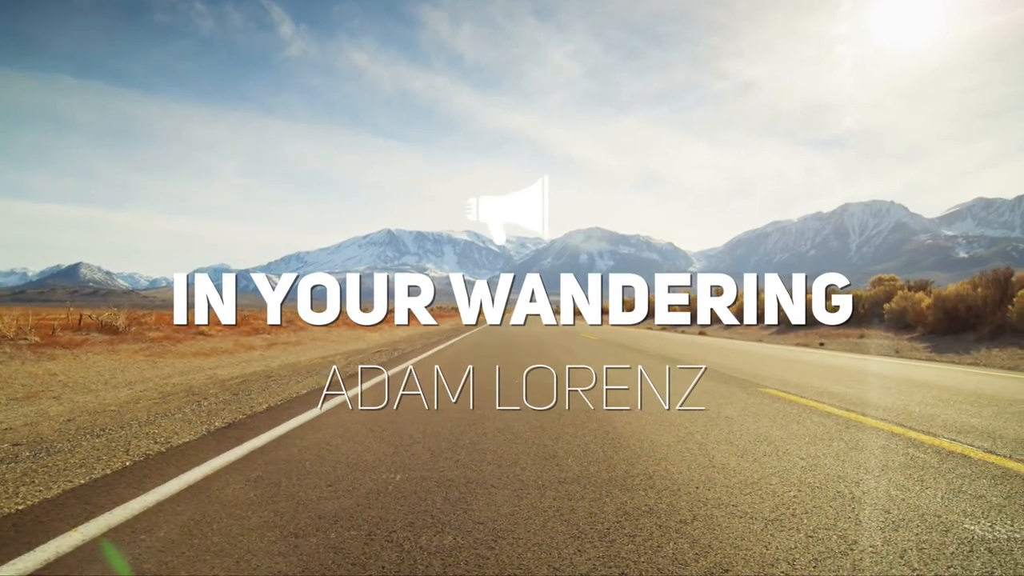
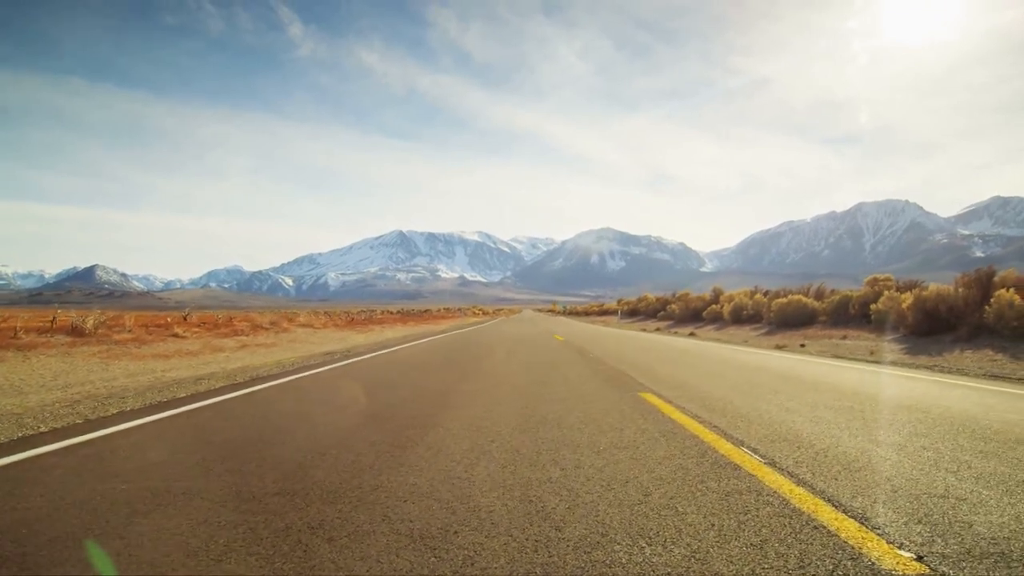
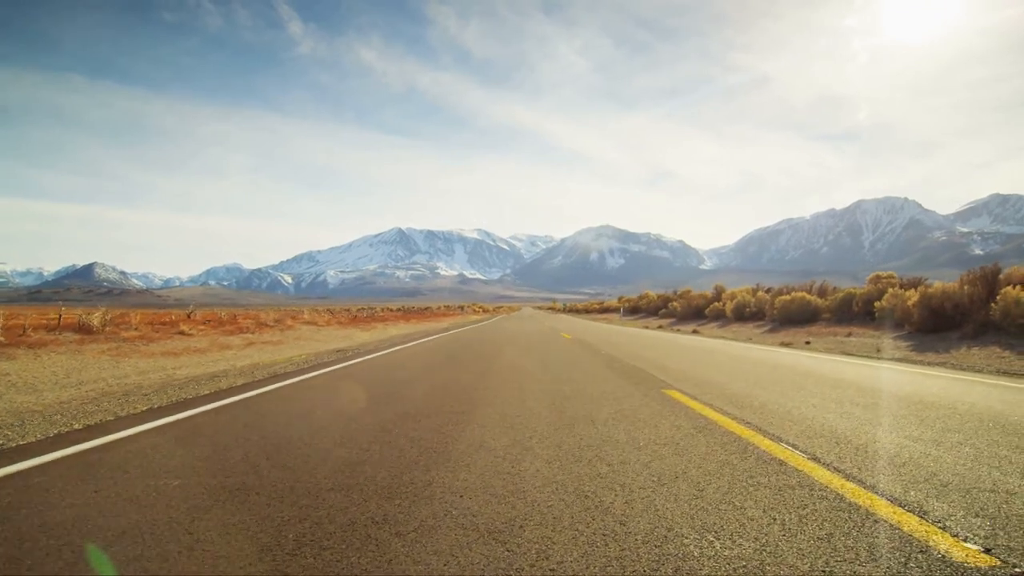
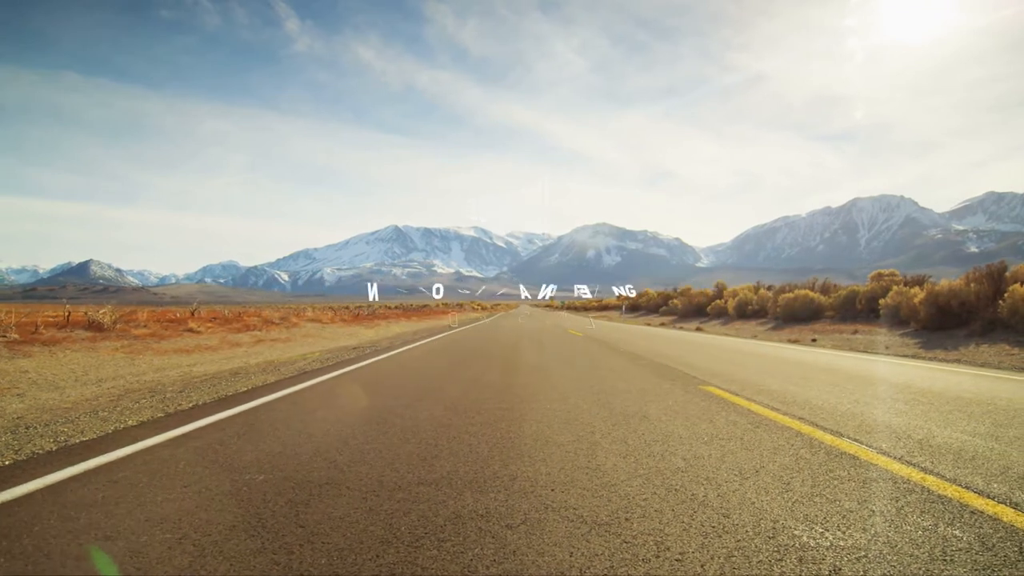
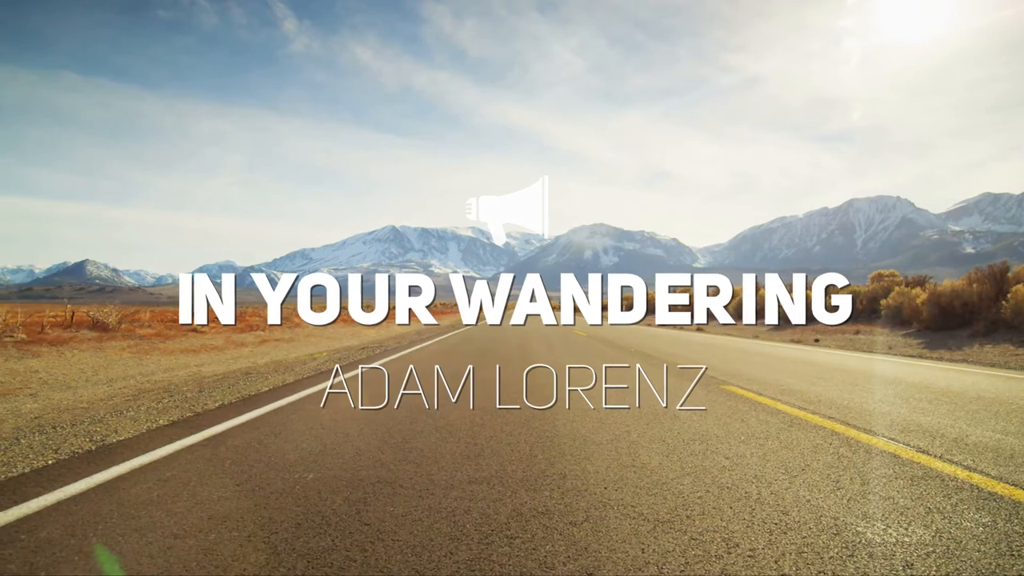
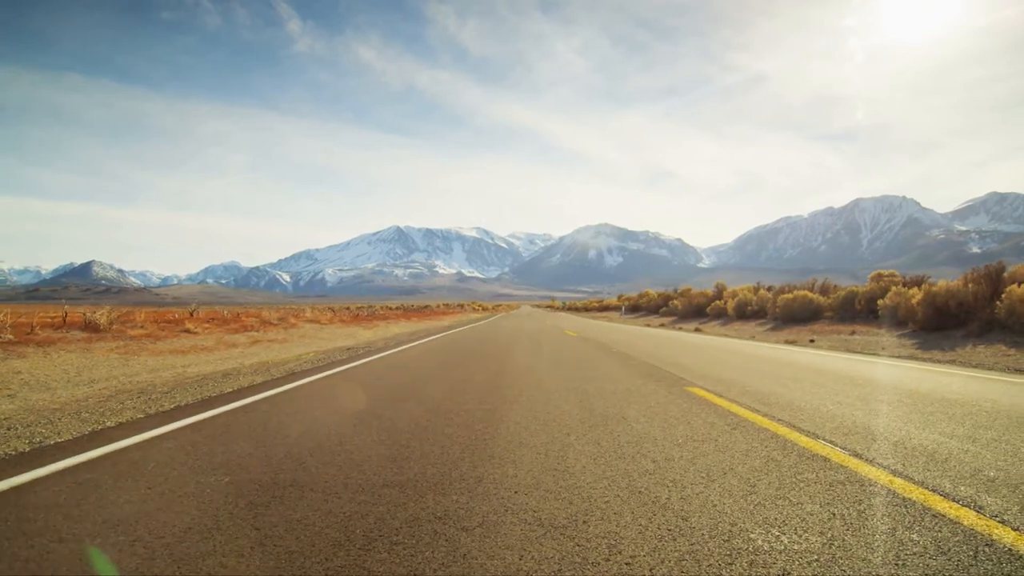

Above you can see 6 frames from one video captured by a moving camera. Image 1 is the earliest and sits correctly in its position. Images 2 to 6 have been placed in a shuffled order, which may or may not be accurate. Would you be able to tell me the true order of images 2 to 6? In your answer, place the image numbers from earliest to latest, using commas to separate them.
5, 4, 6, 3, 2
